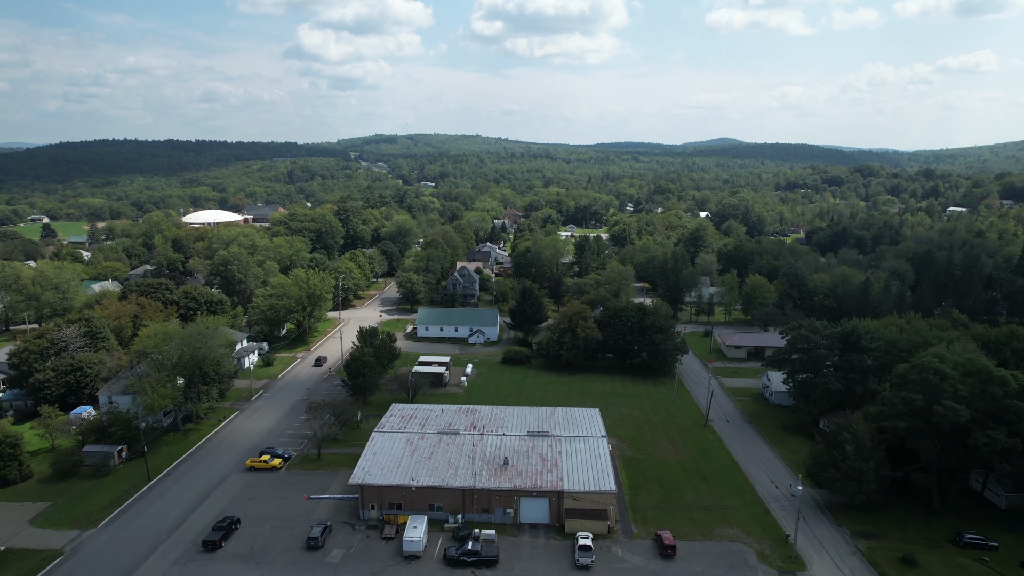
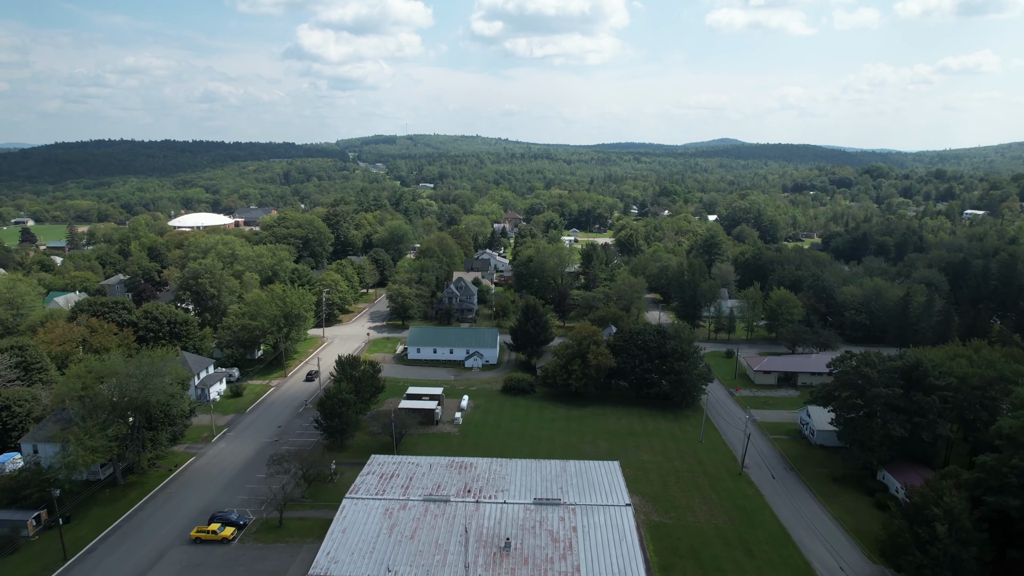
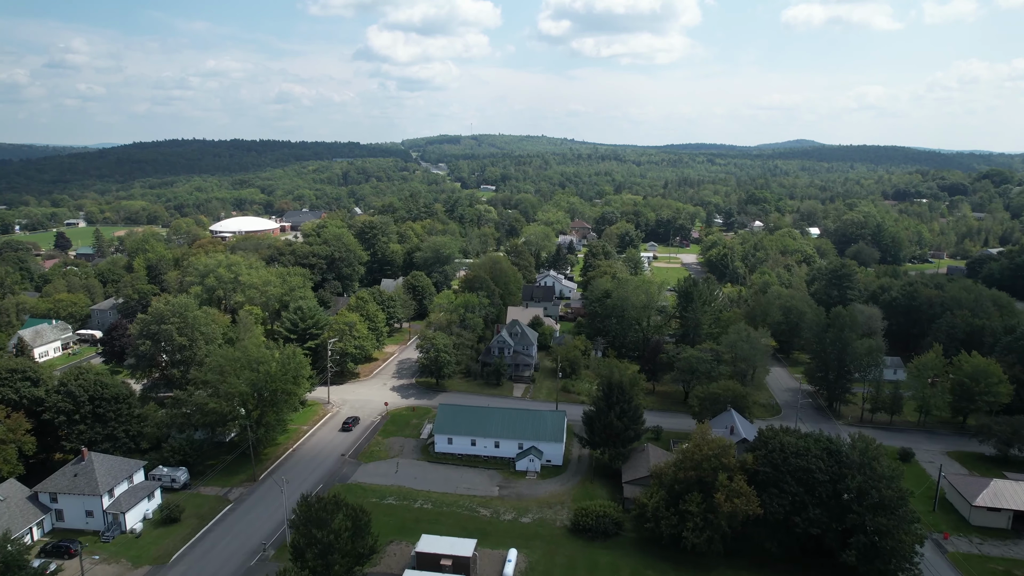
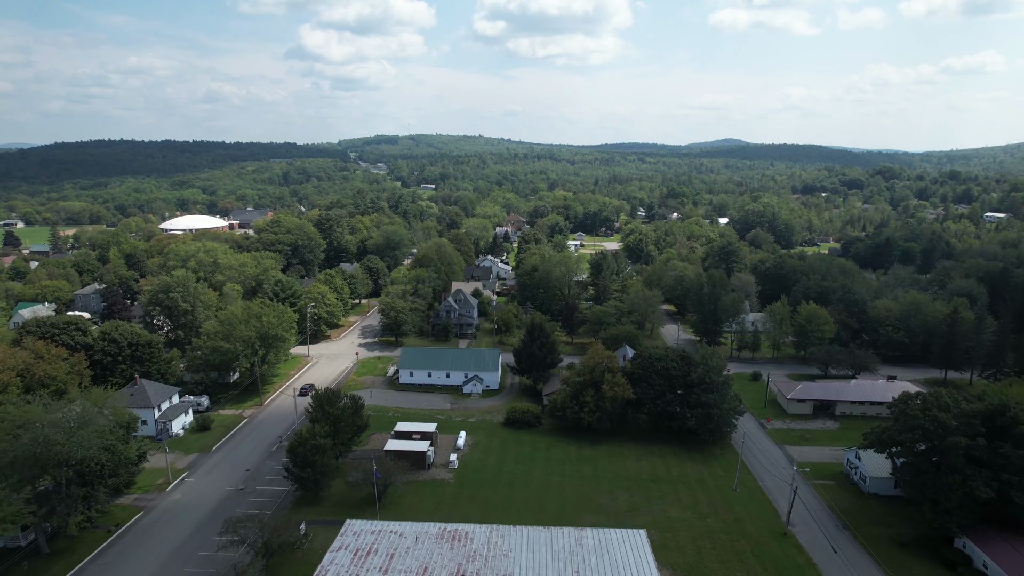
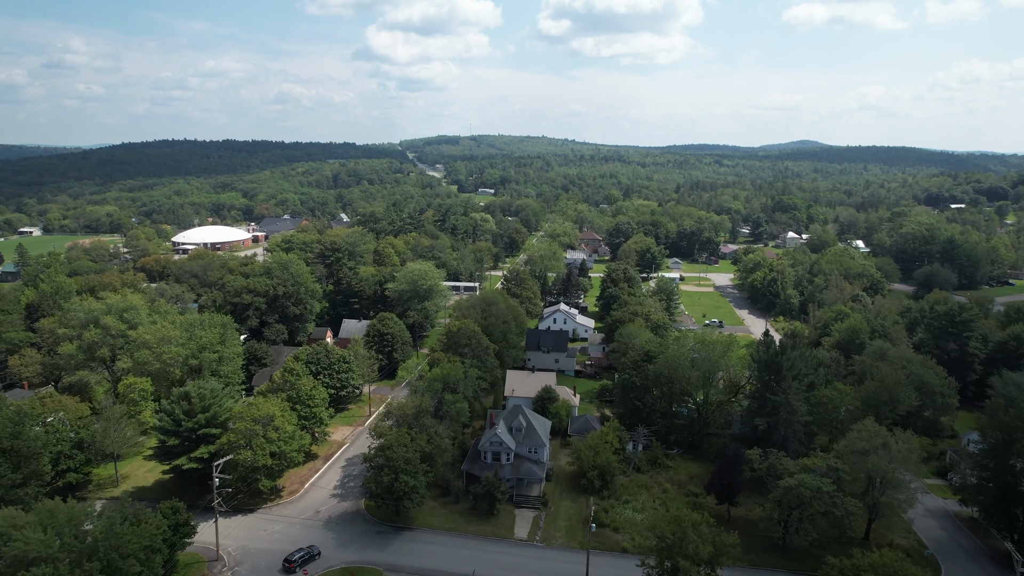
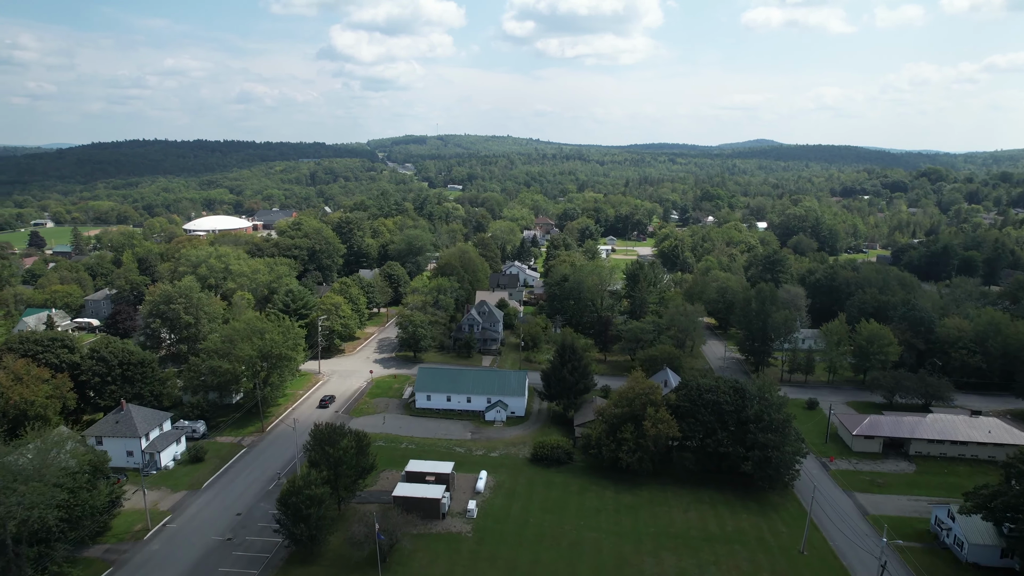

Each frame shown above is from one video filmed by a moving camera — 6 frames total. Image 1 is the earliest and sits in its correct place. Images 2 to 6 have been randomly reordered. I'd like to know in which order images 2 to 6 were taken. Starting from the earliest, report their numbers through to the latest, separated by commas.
2, 4, 6, 3, 5
